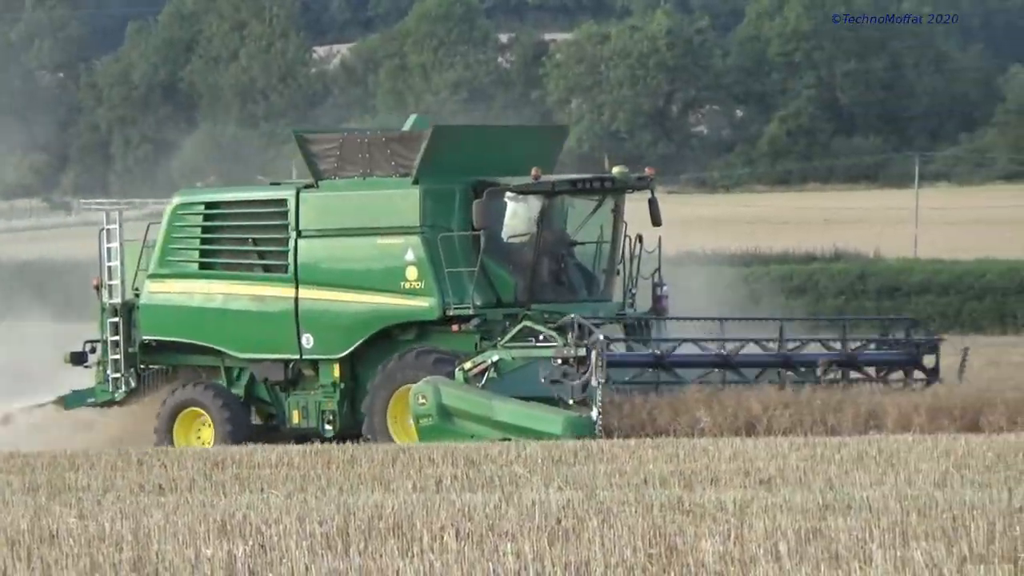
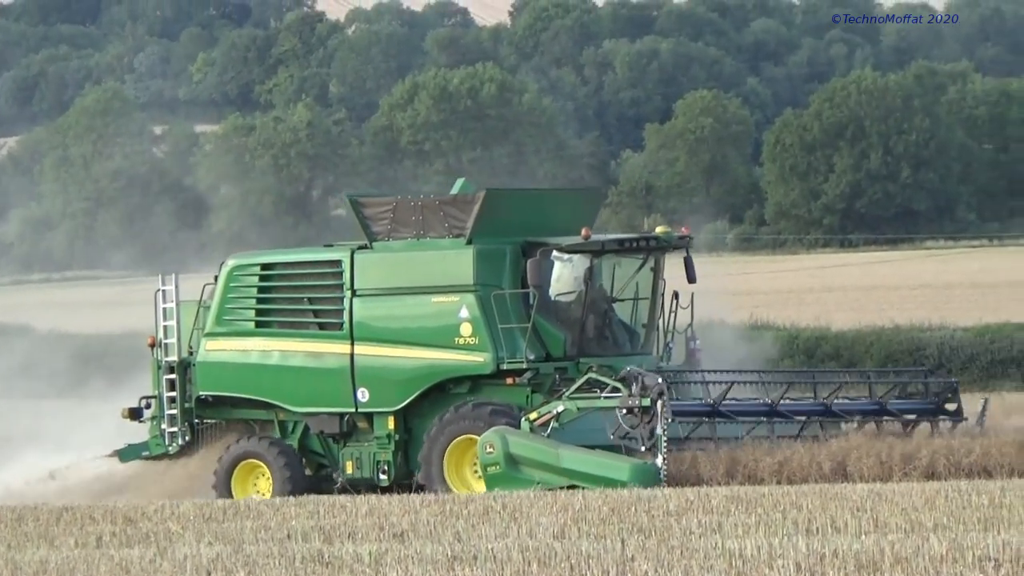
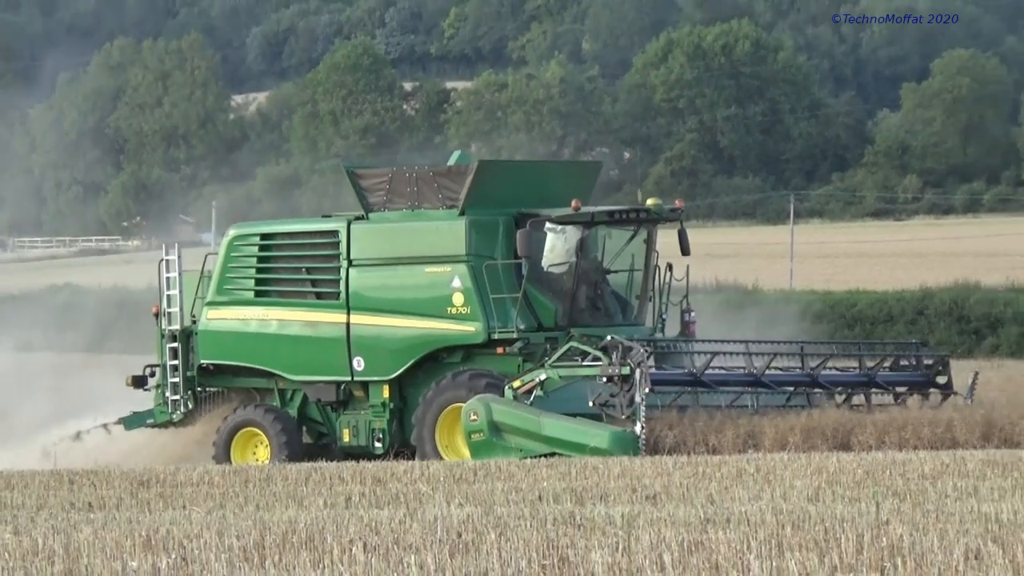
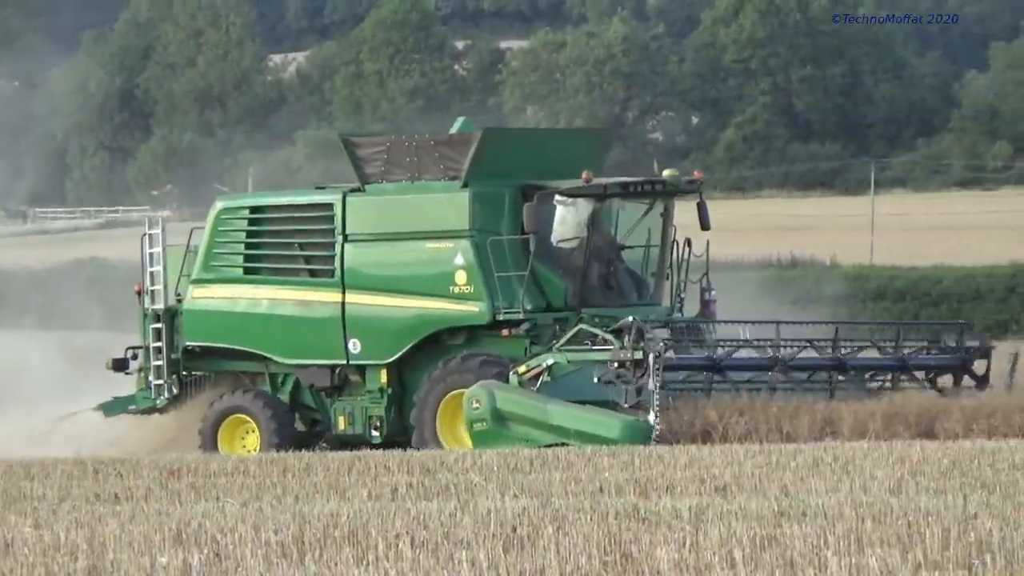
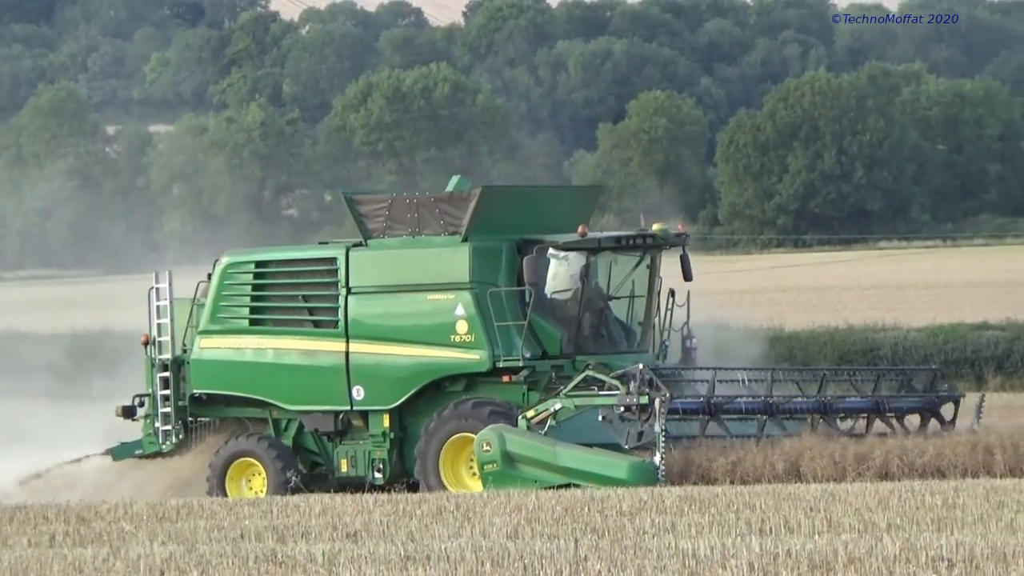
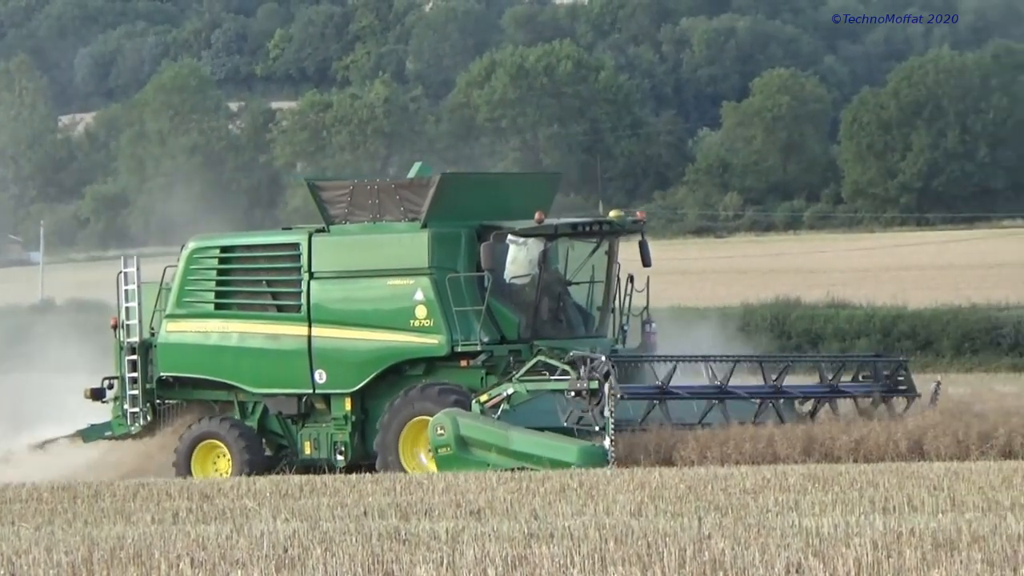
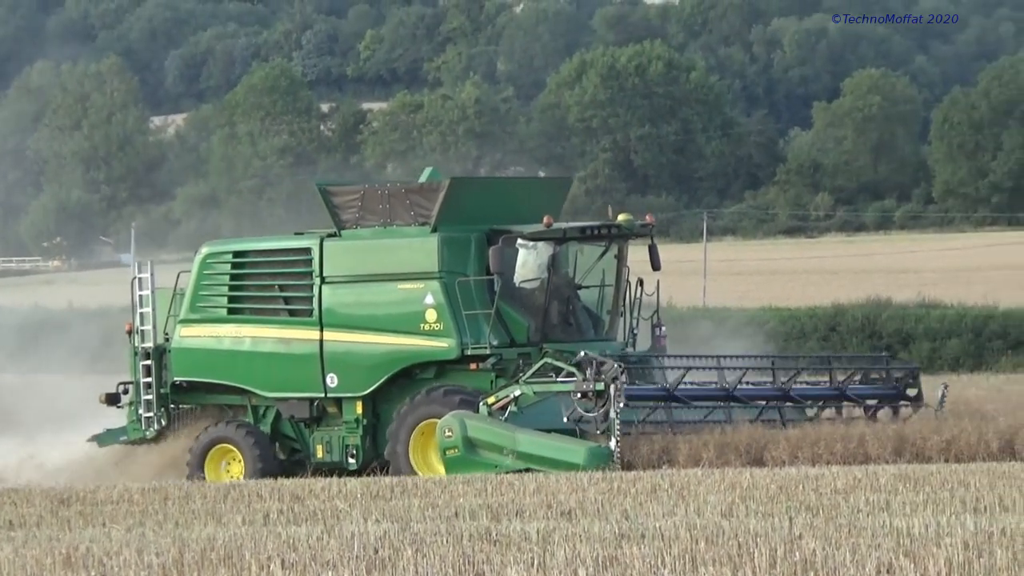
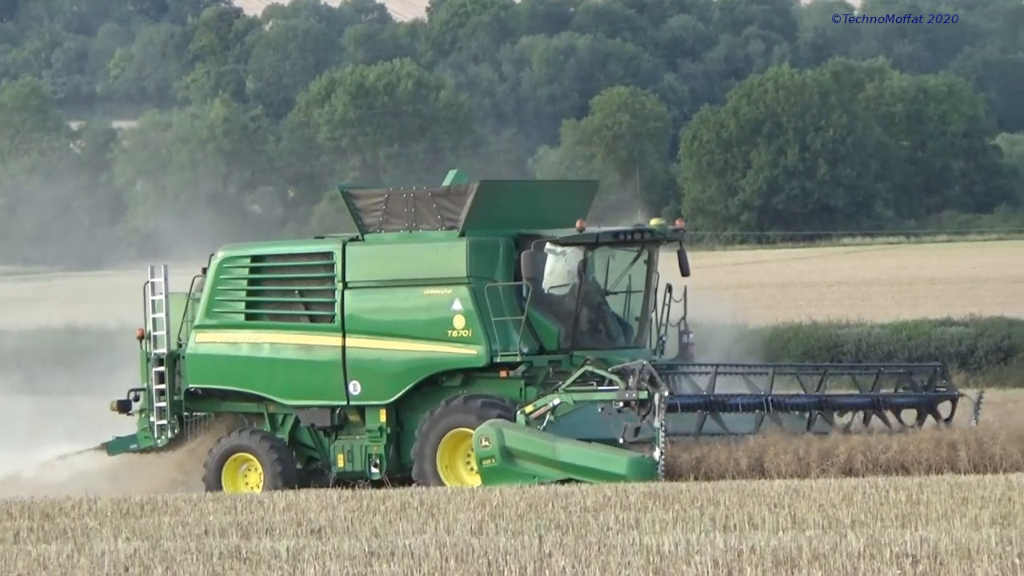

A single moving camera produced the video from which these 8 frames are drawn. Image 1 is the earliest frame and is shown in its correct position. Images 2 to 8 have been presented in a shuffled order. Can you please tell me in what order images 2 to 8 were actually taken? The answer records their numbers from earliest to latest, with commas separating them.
4, 3, 7, 6, 2, 5, 8
